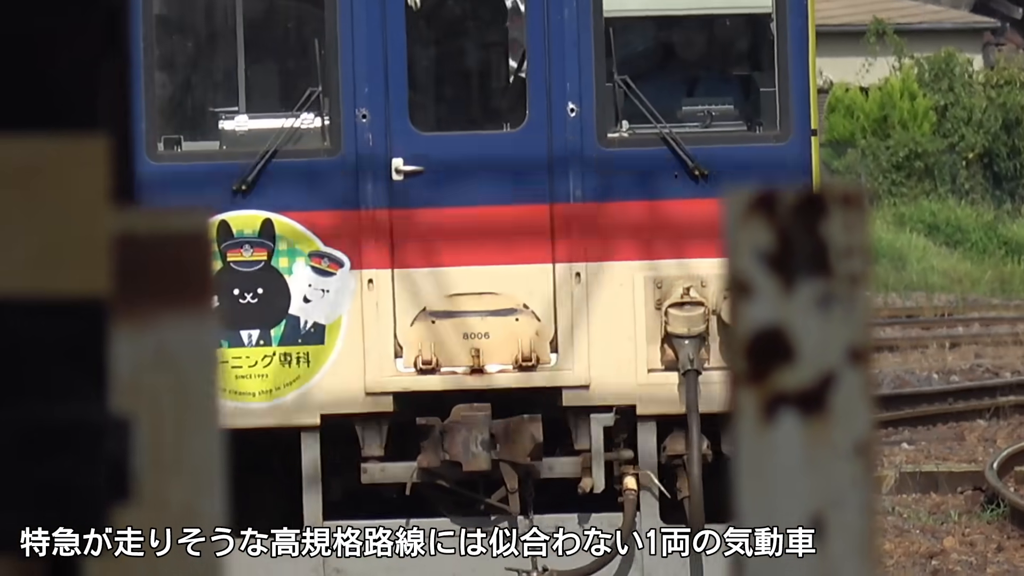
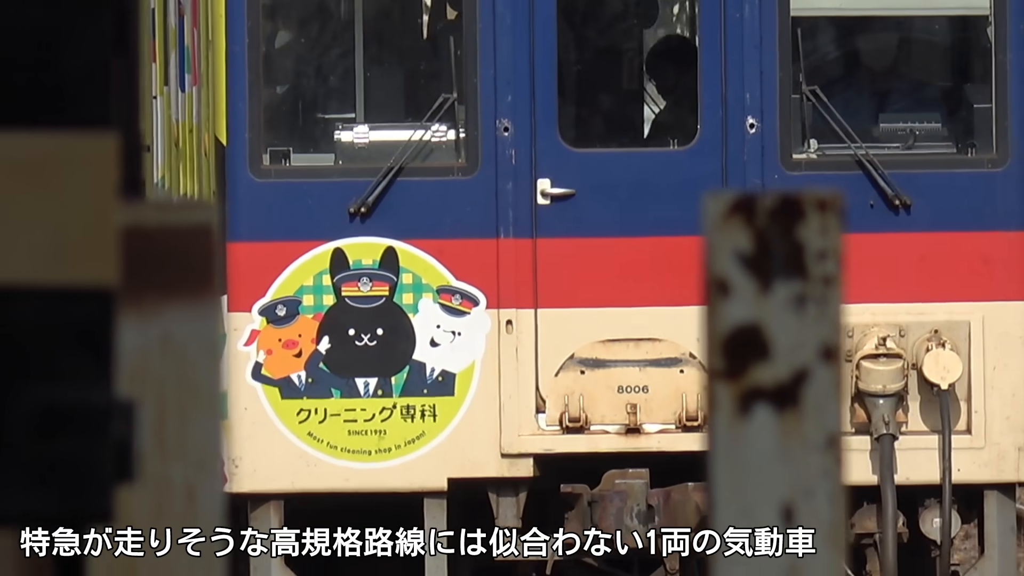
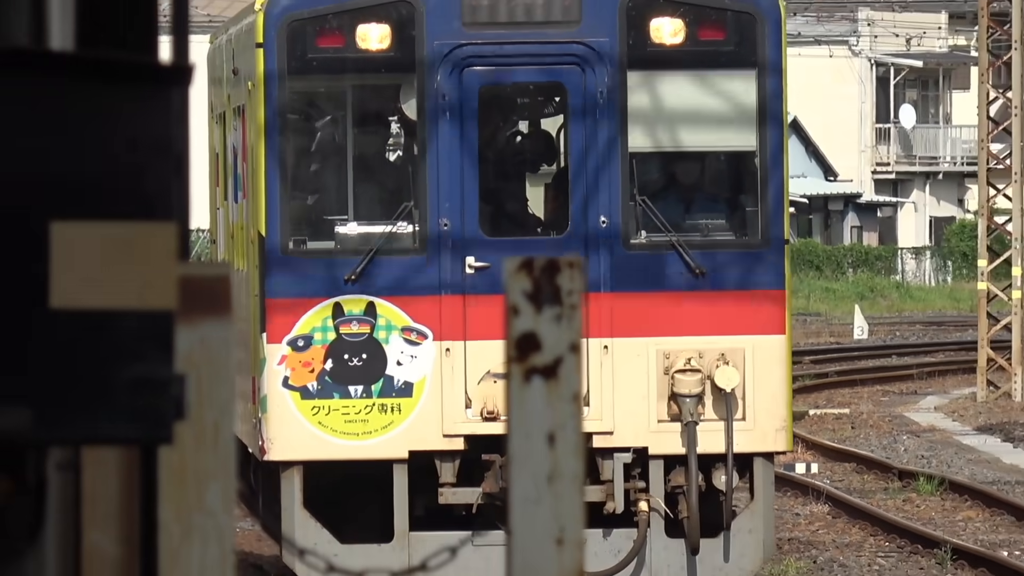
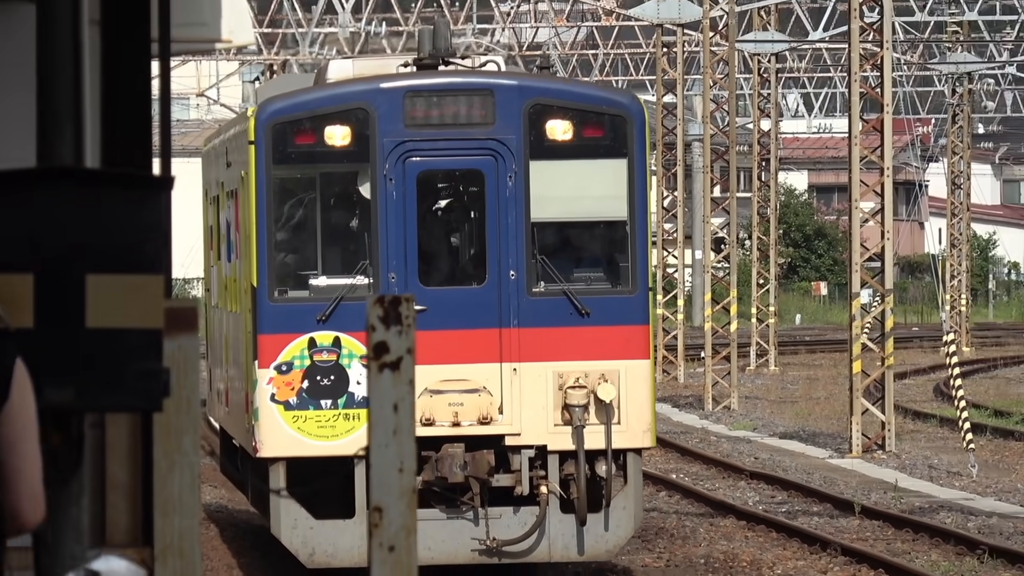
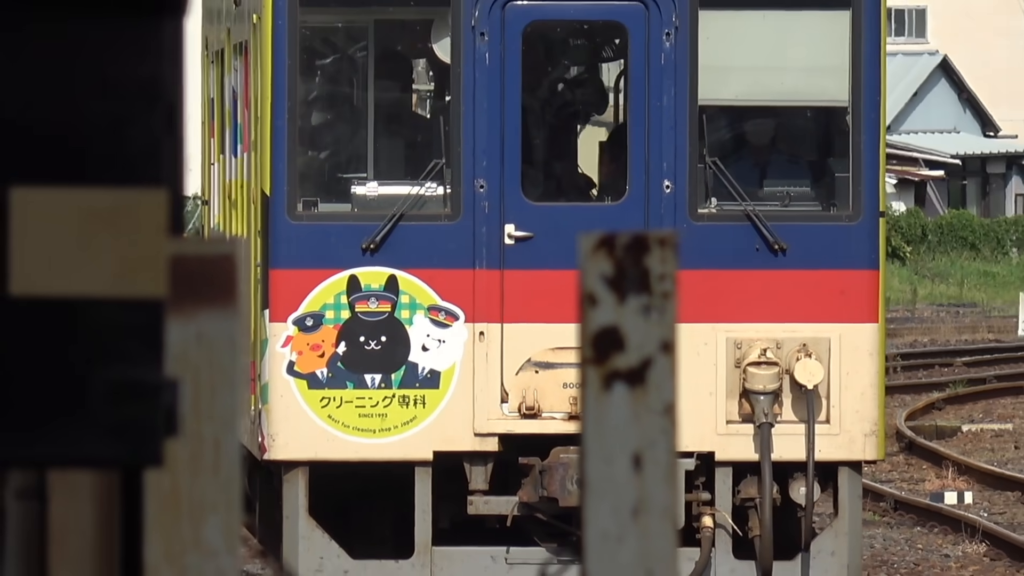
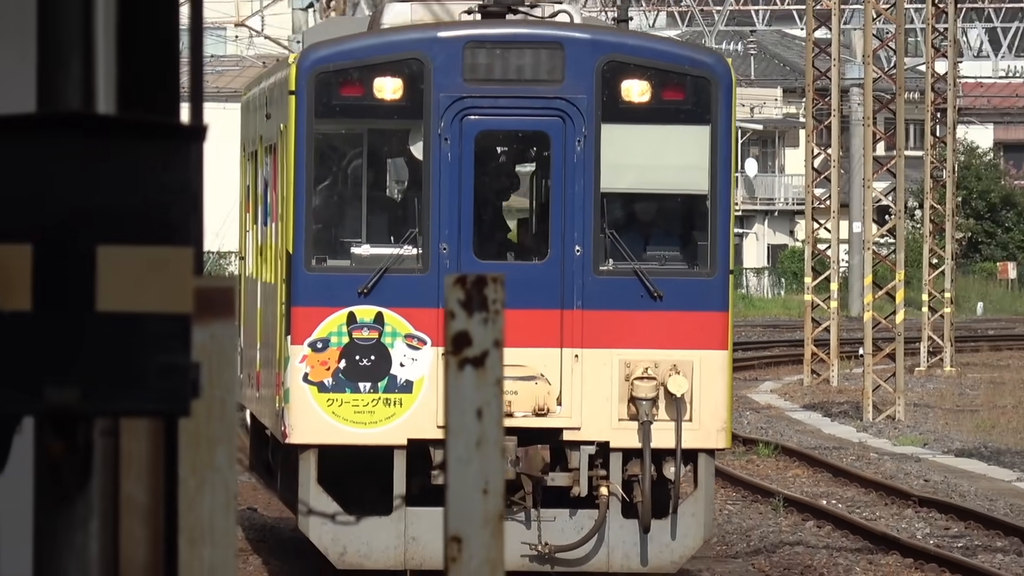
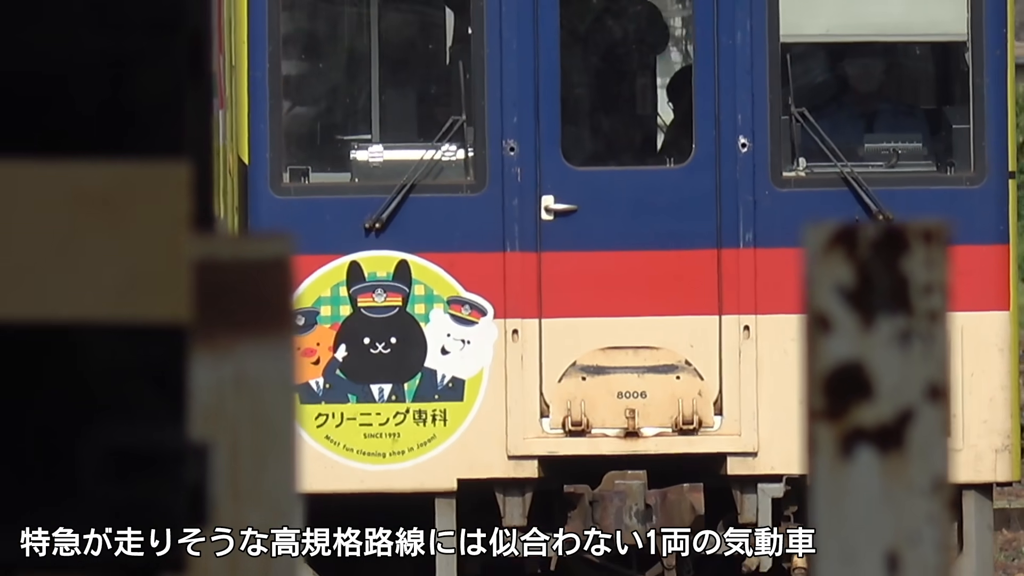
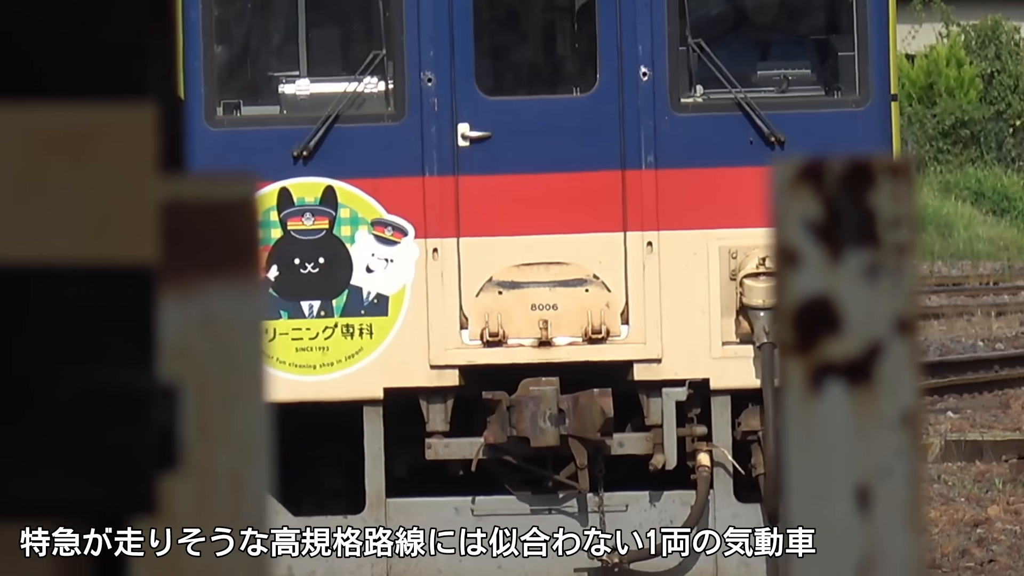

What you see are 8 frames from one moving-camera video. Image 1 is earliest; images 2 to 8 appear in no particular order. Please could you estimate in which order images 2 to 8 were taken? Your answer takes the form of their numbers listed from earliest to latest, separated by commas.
8, 7, 2, 5, 3, 6, 4
